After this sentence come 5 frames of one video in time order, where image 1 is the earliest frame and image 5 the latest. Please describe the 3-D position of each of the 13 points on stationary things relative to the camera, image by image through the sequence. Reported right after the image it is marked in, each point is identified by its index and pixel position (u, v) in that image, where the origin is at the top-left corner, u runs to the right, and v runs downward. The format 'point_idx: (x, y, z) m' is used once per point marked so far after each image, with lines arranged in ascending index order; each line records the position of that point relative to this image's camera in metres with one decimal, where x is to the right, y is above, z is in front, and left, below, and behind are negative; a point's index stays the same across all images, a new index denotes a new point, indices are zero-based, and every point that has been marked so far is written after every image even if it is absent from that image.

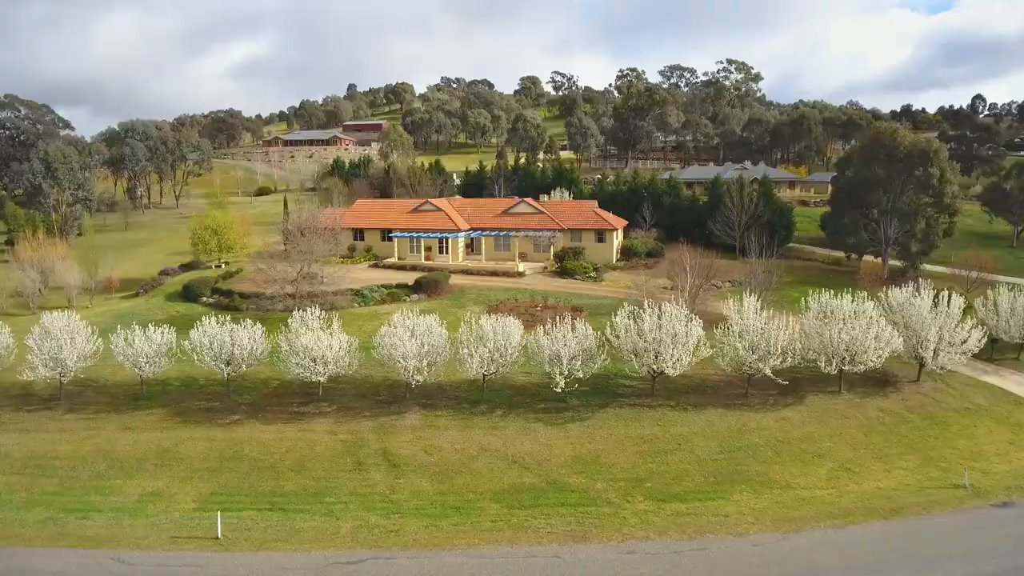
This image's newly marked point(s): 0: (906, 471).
0: (+11.2, -5.2, +20.0) m
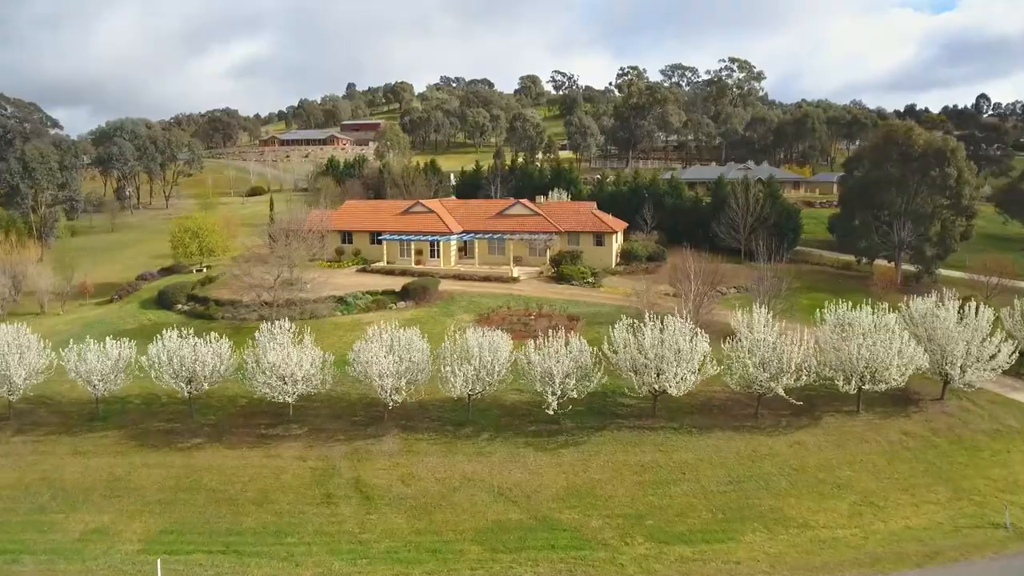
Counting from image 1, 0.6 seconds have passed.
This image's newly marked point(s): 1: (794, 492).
0: (+10.9, -5.6, +17.9) m
1: (+7.4, -5.4, +18.4) m
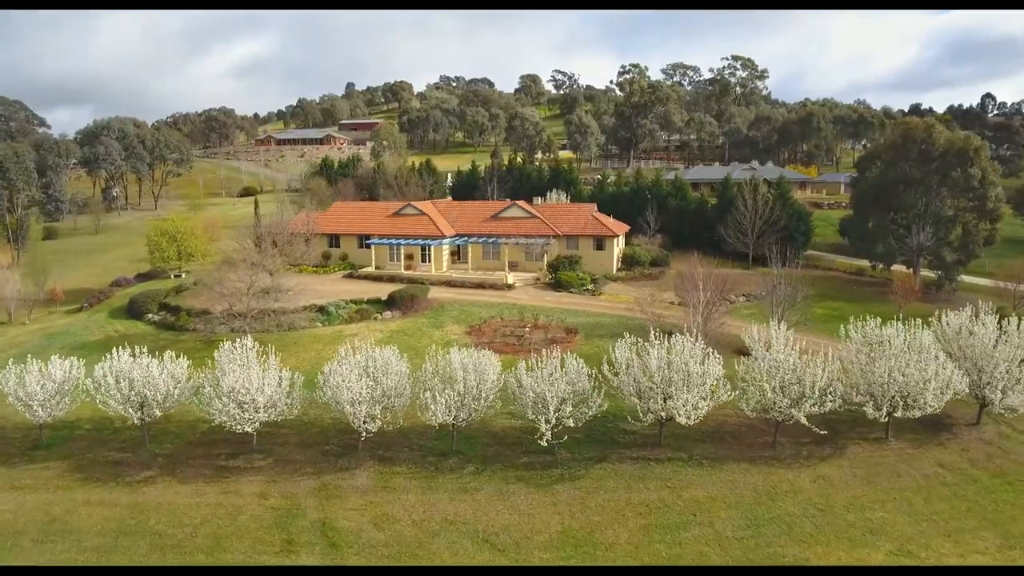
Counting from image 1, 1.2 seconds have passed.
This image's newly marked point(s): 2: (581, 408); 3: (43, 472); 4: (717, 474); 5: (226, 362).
0: (+10.6, -6.0, +15.6) m
1: (+7.1, -5.8, +16.1) m
2: (+1.9, -3.3, +19.5) m
3: (-13.0, -5.1, +19.4) m
4: (+5.4, -4.9, +18.6) m
5: (-8.0, -2.1, +19.6) m
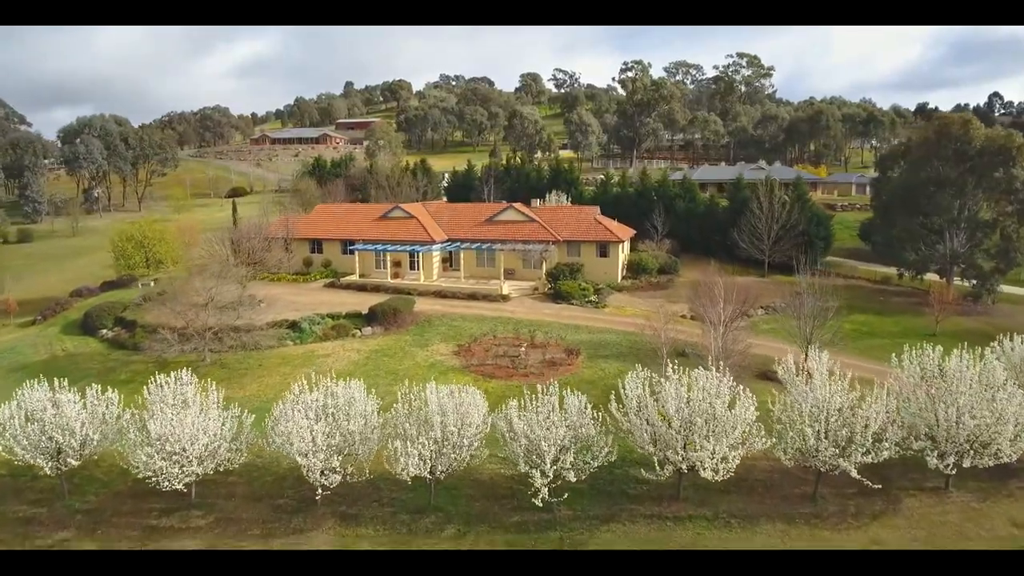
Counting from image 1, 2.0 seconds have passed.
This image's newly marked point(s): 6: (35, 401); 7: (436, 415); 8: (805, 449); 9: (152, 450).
0: (+10.3, -6.5, +12.3) m
1: (+6.9, -6.3, +12.8) m
2: (+1.7, -3.9, +16.2) m
3: (-13.3, -5.7, +16.2) m
4: (+5.2, -5.5, +15.3) m
5: (-8.3, -2.6, +16.4) m
6: (-11.2, -2.6, +16.5) m
7: (-1.7, -2.8, +15.7) m
8: (+6.8, -3.7, +16.1) m
9: (-7.9, -3.5, +15.4) m
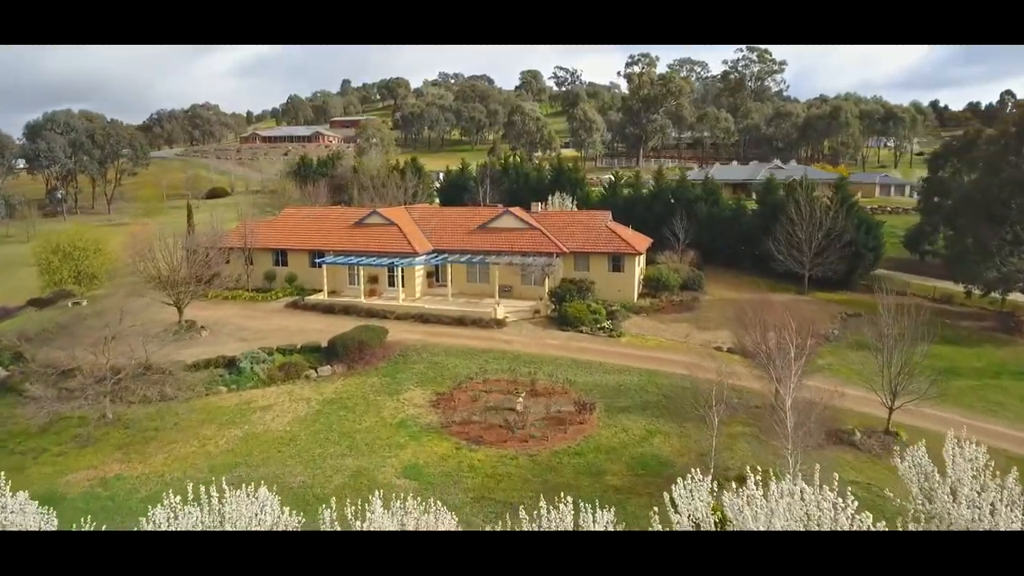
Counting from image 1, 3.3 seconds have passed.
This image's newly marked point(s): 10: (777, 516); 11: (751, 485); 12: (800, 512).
0: (+10.1, -7.5, +6.4) m
1: (+6.7, -7.3, +6.9) m
2: (+1.5, -4.8, +10.3) m
3: (-13.4, -6.6, +10.3) m
4: (+5.0, -6.4, +9.4) m
5: (-8.4, -3.5, +10.5) m
6: (-11.4, -3.6, +10.6) m
7: (-1.8, -3.7, +9.8) m
8: (+6.6, -4.6, +10.2) m
9: (-8.1, -4.5, +9.5) m
10: (+3.9, -3.3, +9.7) m
11: (+3.8, -3.0, +10.4) m
12: (+4.4, -3.3, +9.8) m
